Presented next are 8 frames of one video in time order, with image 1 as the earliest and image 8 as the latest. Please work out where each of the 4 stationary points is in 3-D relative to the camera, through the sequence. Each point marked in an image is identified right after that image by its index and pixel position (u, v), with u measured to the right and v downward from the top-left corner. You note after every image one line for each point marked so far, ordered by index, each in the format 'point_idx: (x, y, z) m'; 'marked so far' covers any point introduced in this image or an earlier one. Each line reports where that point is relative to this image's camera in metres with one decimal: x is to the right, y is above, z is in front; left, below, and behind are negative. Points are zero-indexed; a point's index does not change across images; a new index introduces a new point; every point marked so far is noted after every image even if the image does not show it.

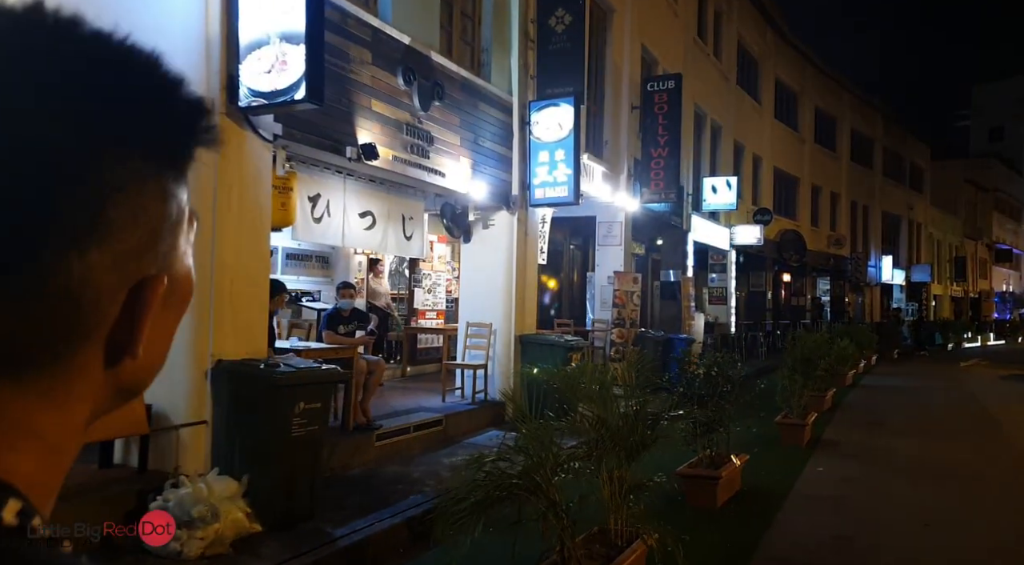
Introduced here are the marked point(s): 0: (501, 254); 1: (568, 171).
0: (-0.1, +0.4, +10.5) m
1: (+0.7, +1.4, +10.3) m
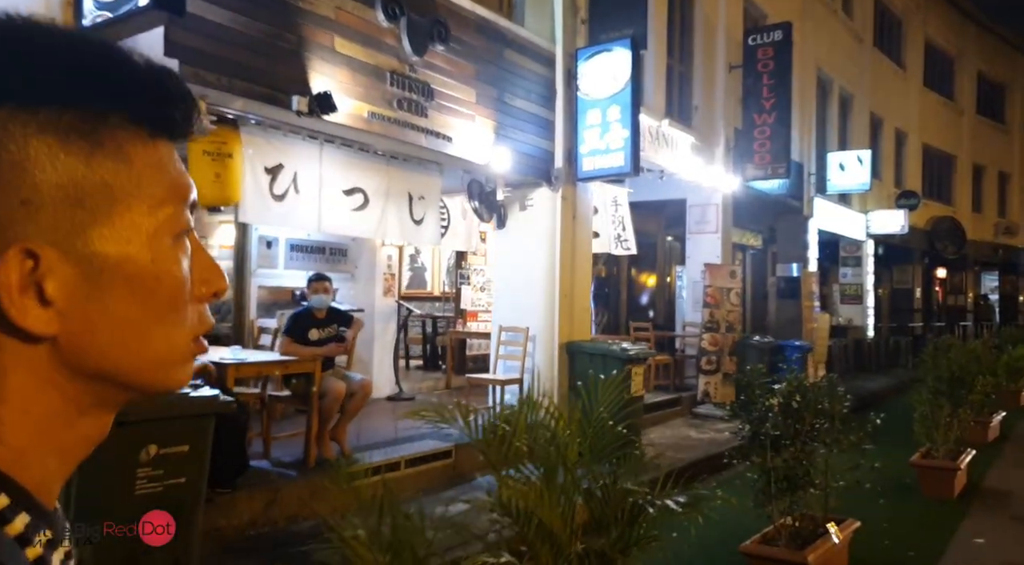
0: (+0.3, +0.4, +8.4) m
1: (+1.1, +1.5, +8.1) m
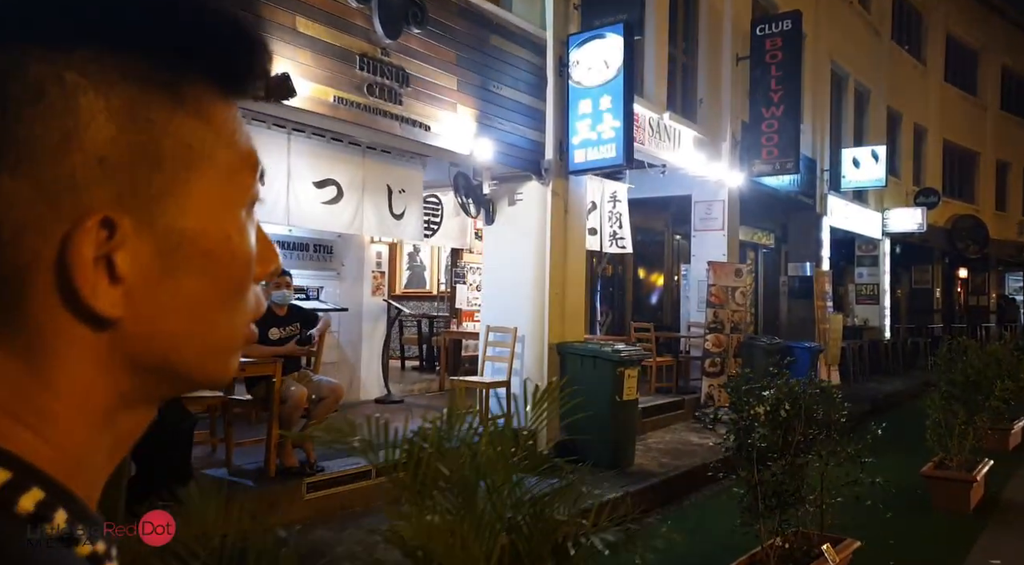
0: (+0.2, +0.4, +8.0) m
1: (+1.0, +1.5, +7.6) m
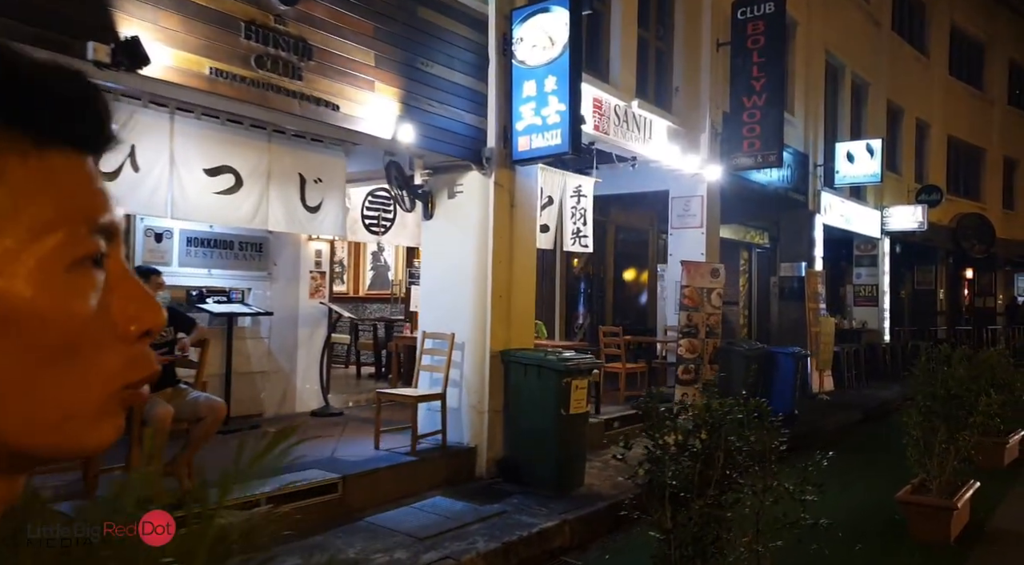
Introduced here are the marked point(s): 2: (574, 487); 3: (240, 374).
0: (-0.3, +0.4, +7.2) m
1: (+0.4, +1.5, +6.8) m
2: (+0.5, -1.7, +6.9) m
3: (-2.7, -0.9, +7.9) m
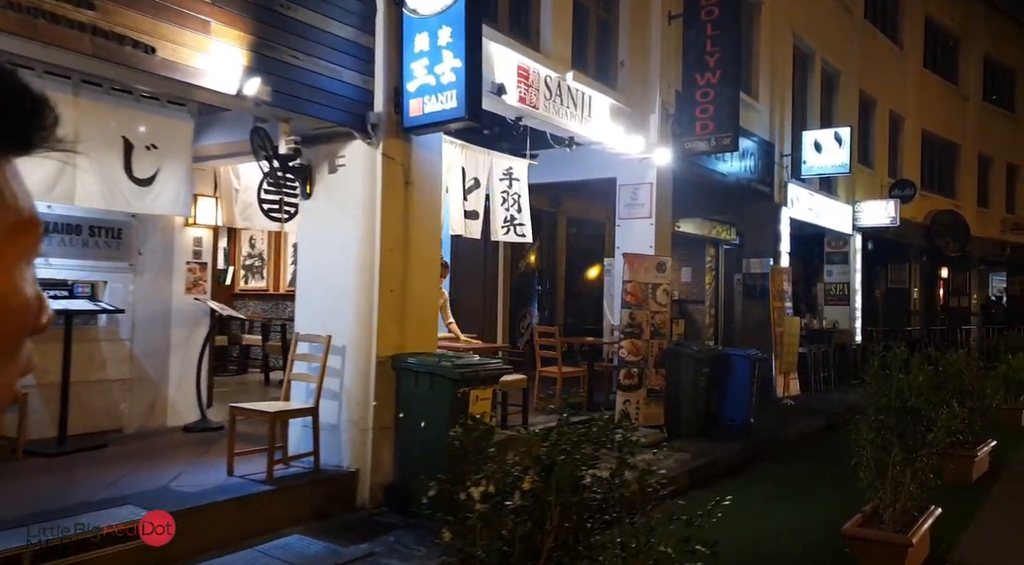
0: (-1.1, +0.5, +6.1) m
1: (-0.4, +1.6, +5.7) m
2: (-0.3, -1.7, +5.8) m
3: (-3.5, -0.8, +6.7) m
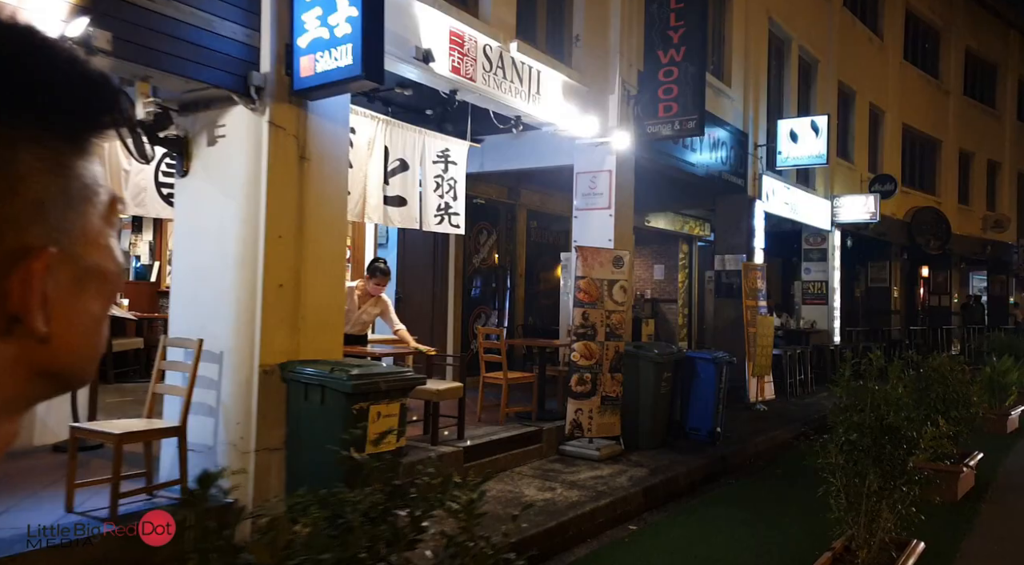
0: (-1.7, +0.5, +5.1) m
1: (-1.0, +1.6, +4.8) m
2: (-0.8, -1.6, +4.8) m
3: (-4.1, -0.8, +5.7) m
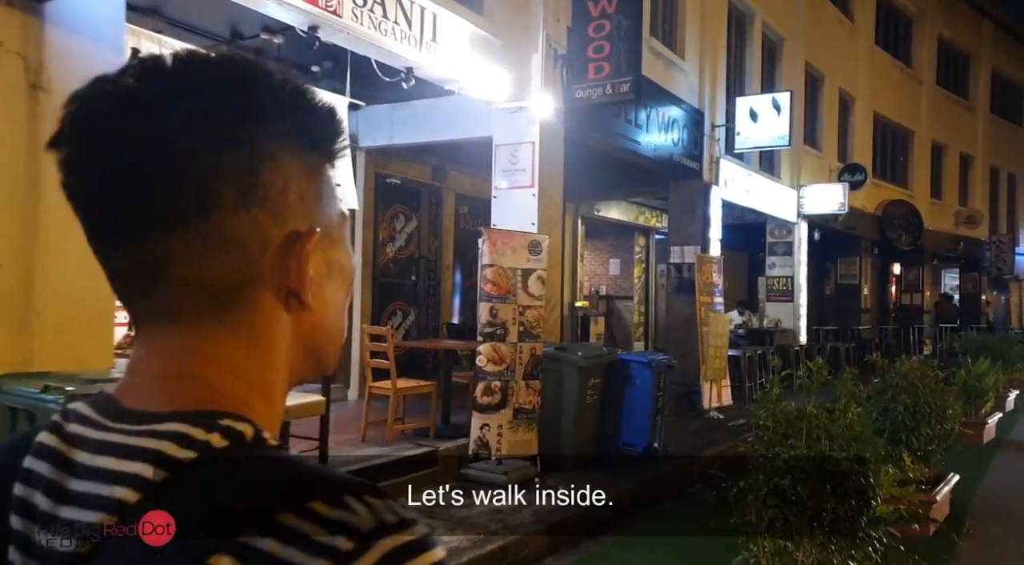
0: (-2.6, +0.6, +3.6) m
1: (-1.8, +1.7, +3.3) m
2: (-1.7, -1.5, +3.3) m
3: (-5.0, -0.7, +4.1) m
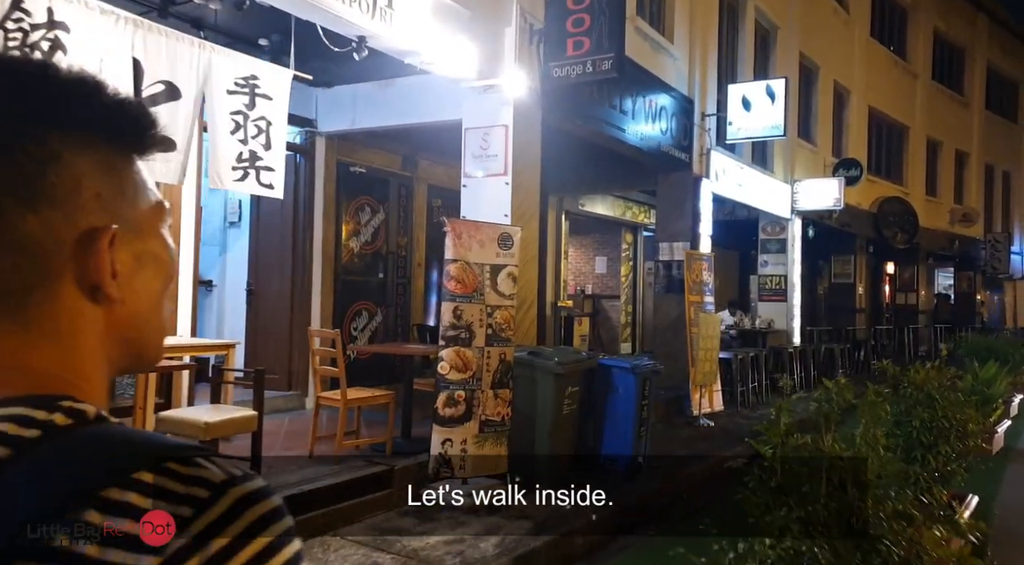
0: (-2.8, +0.7, +2.8) m
1: (-2.0, +1.7, +2.5) m
2: (-1.9, -1.5, +2.5) m
3: (-5.2, -0.7, +3.3) m
